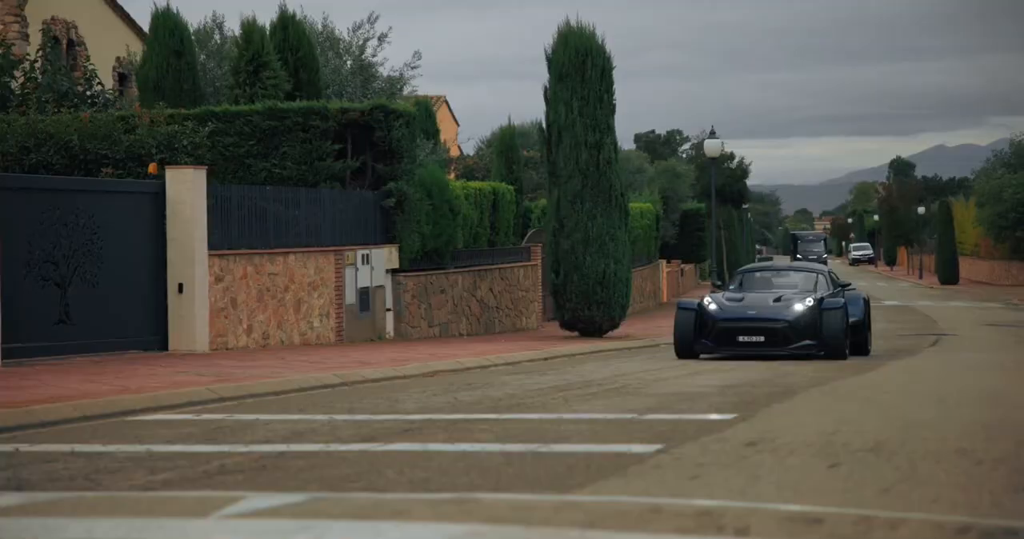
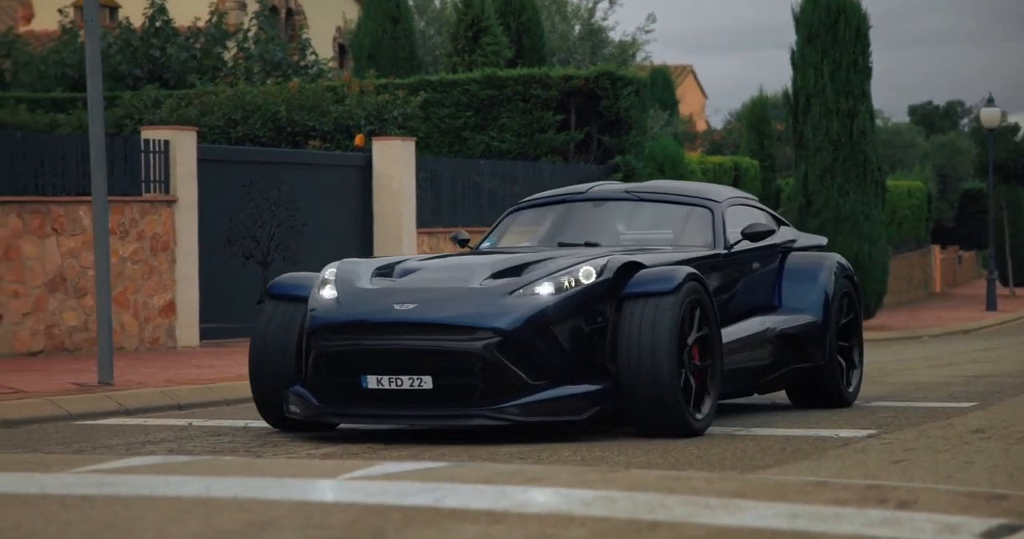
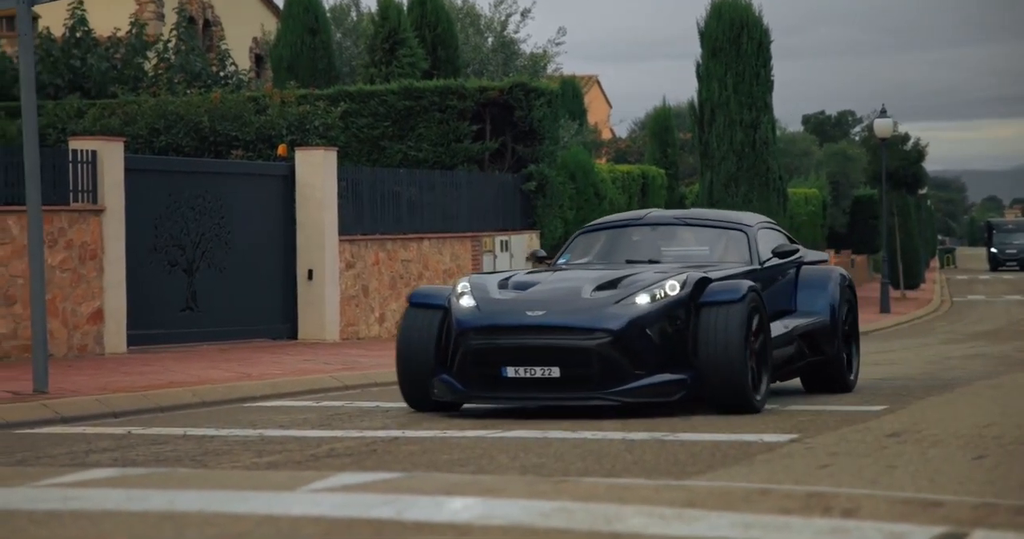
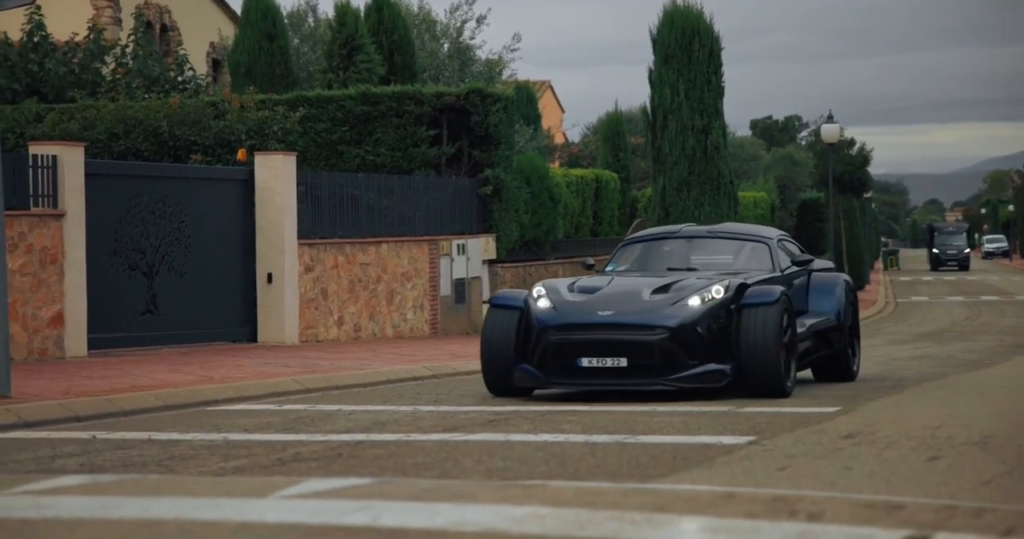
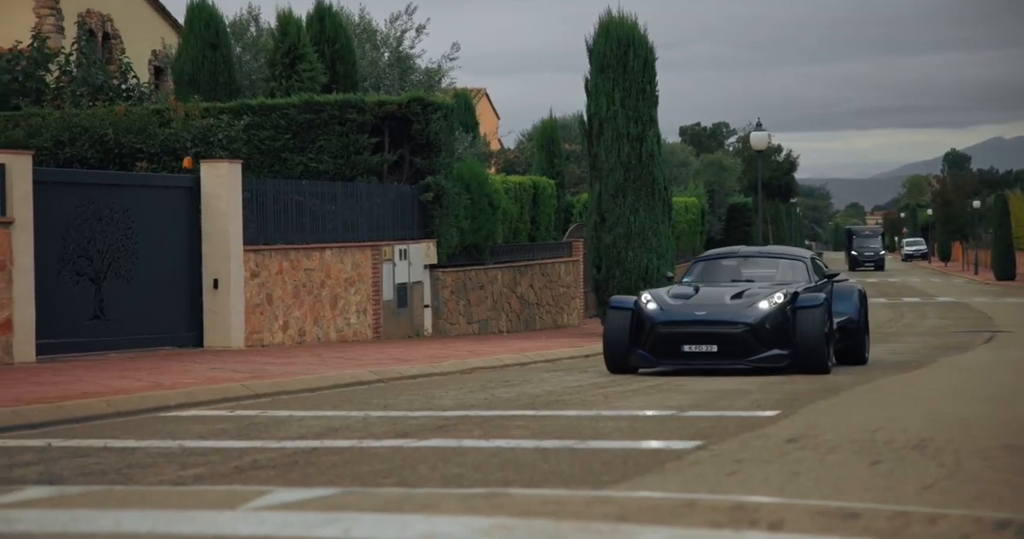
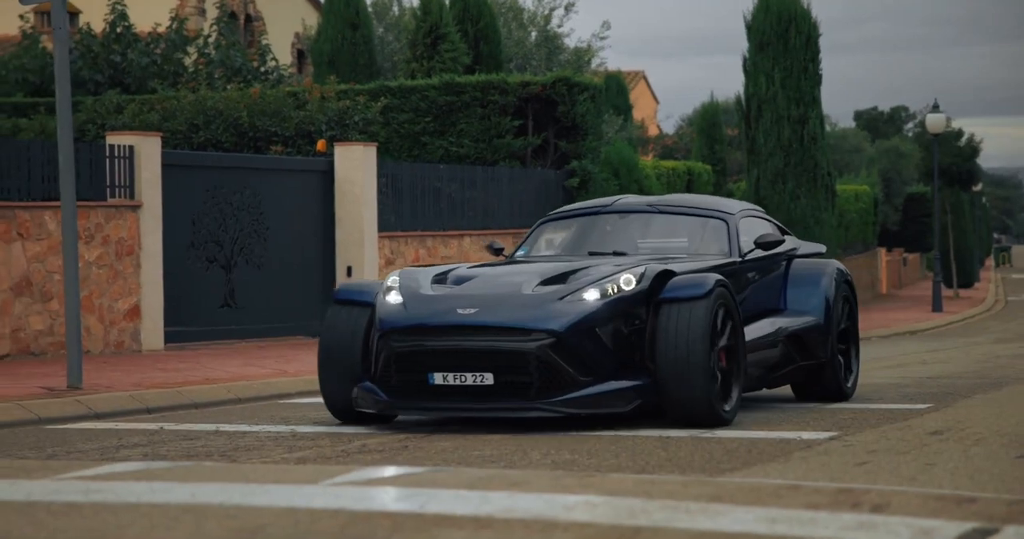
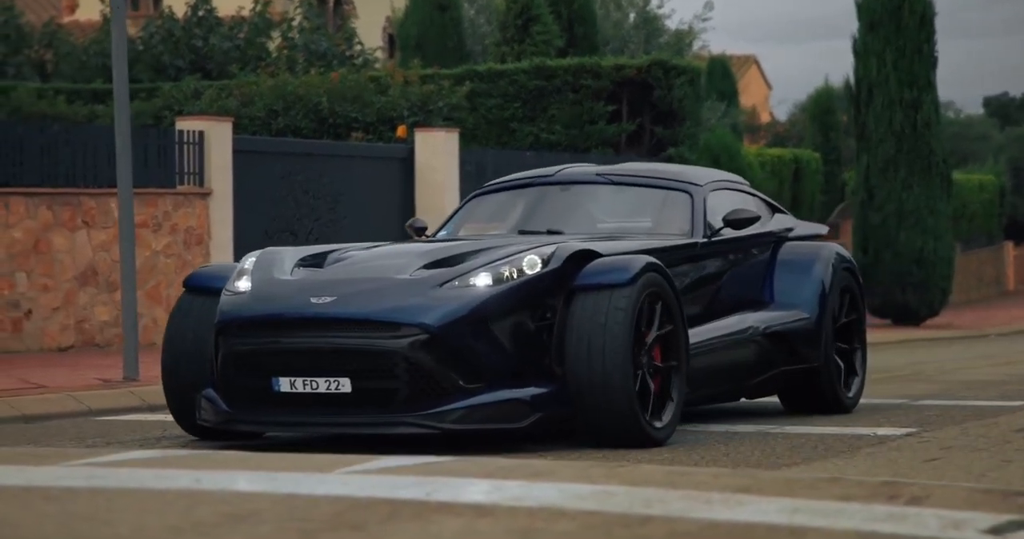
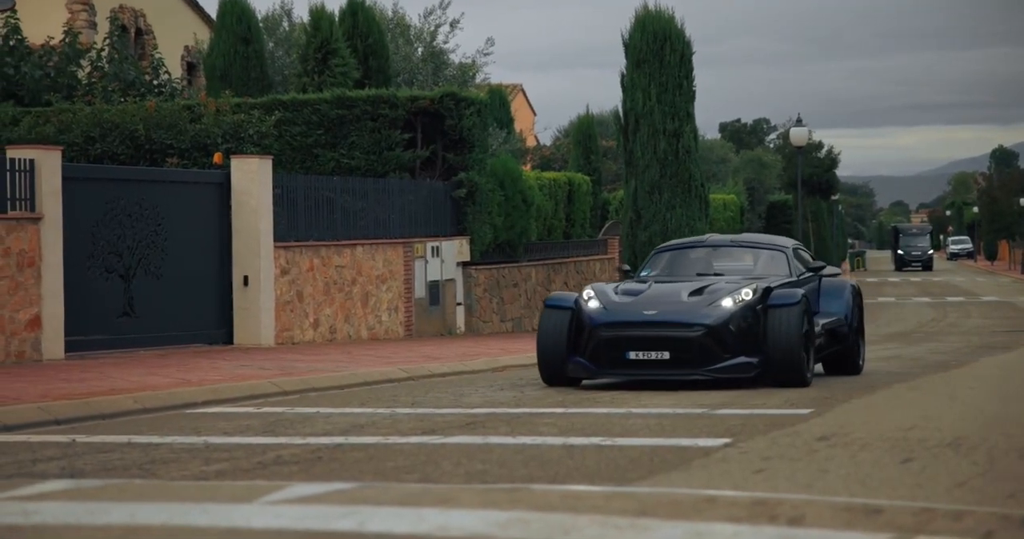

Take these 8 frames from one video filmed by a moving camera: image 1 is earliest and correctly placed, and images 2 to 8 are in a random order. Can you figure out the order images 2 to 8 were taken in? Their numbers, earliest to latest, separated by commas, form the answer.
5, 8, 4, 3, 6, 2, 7
